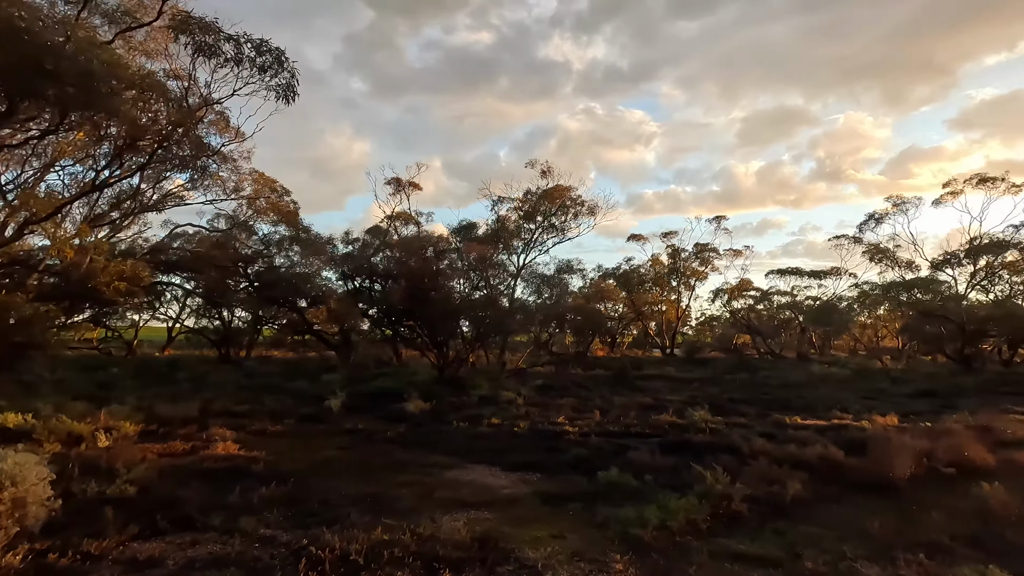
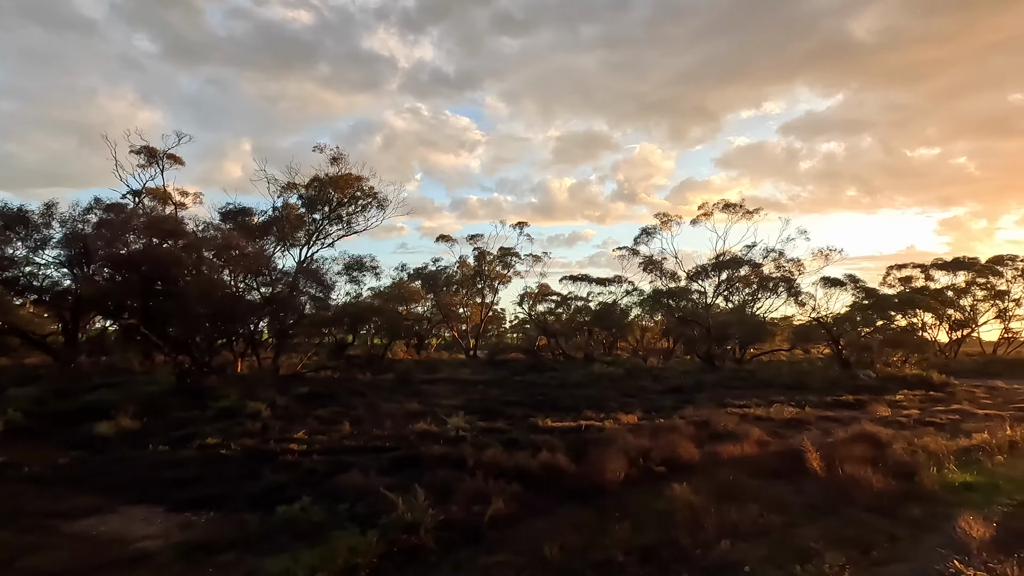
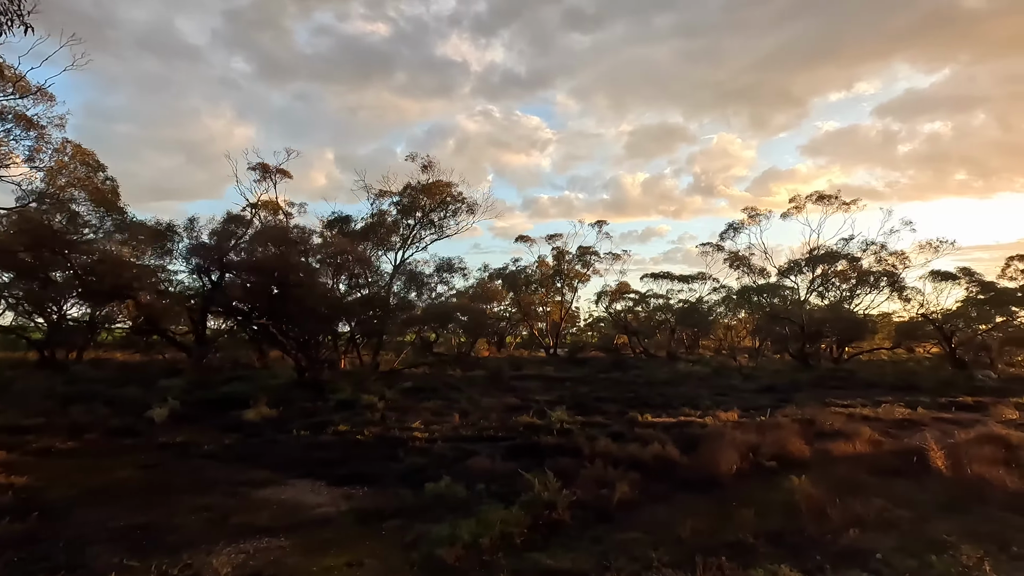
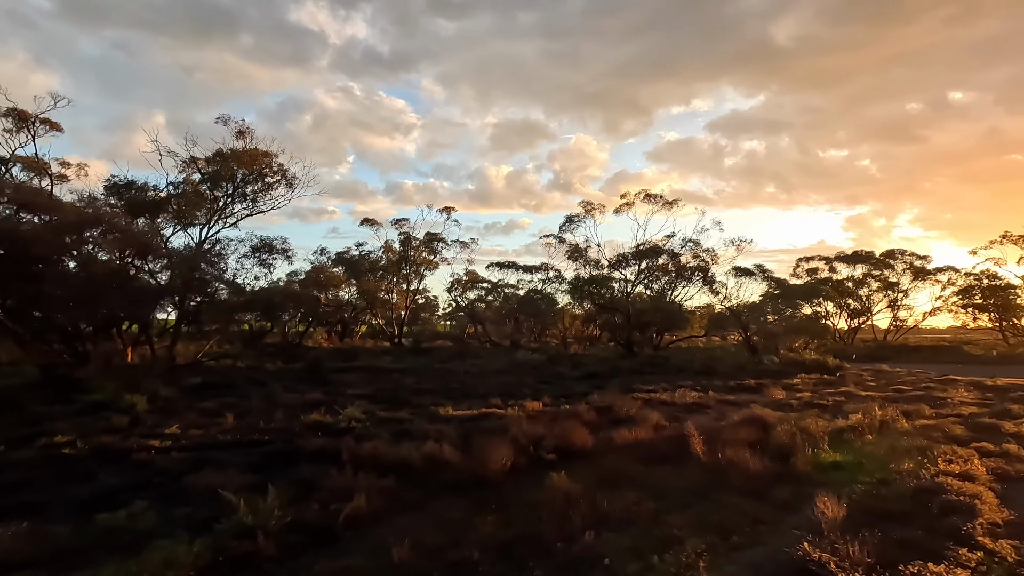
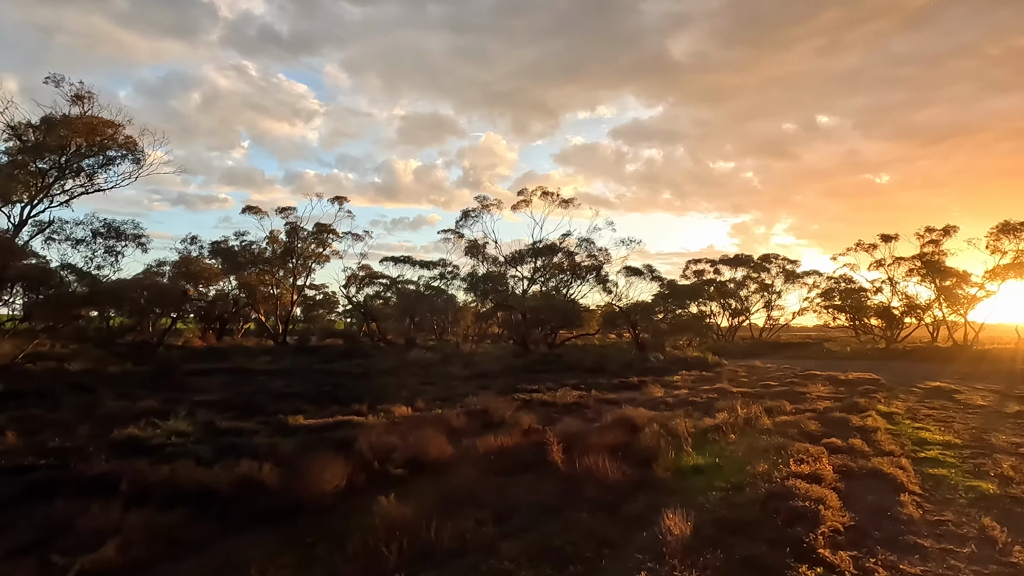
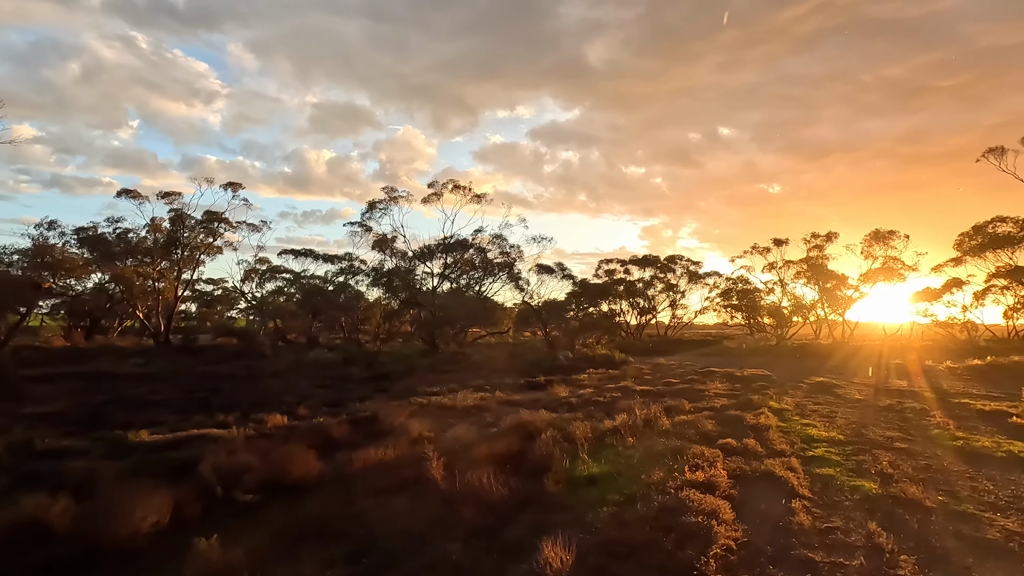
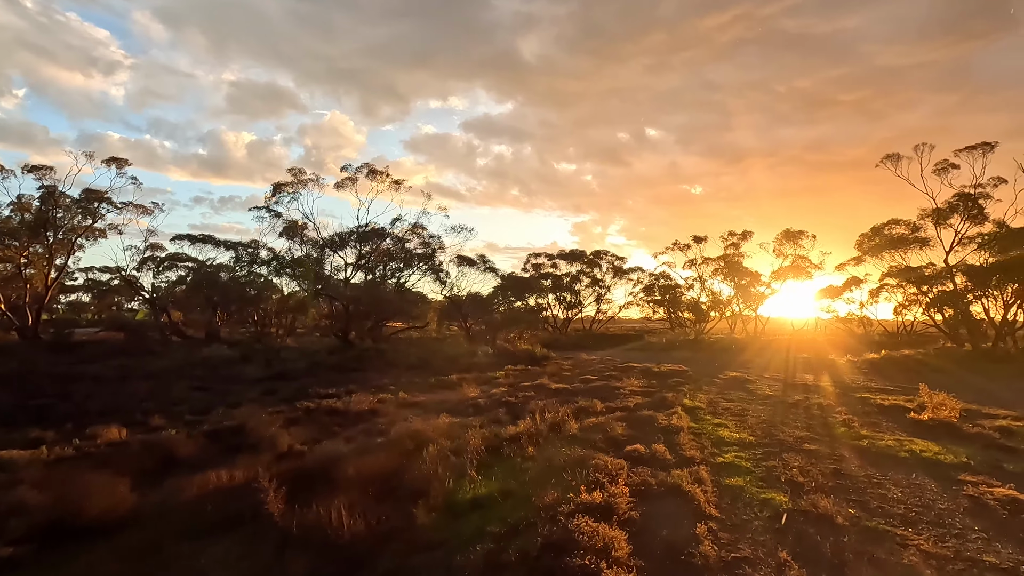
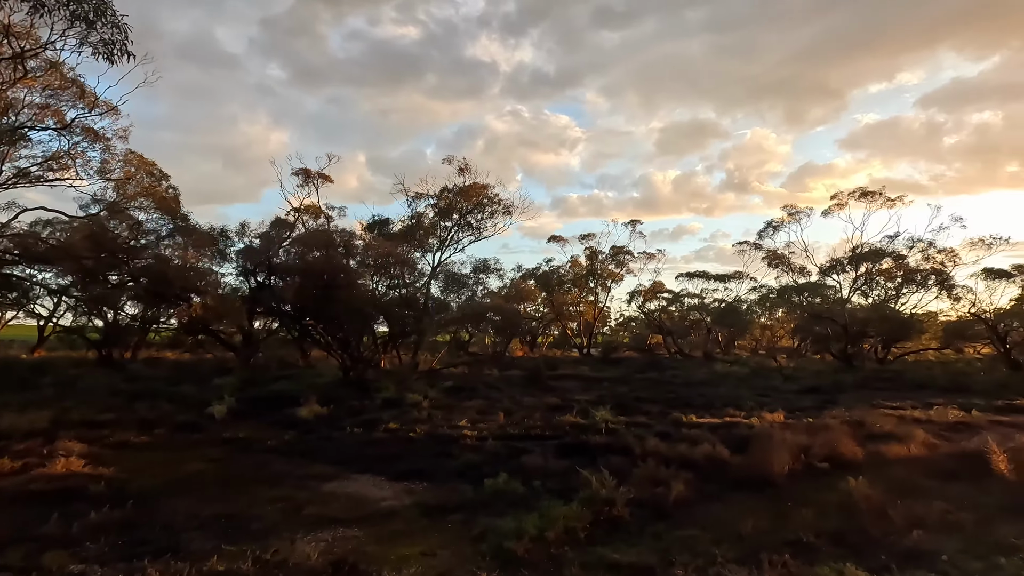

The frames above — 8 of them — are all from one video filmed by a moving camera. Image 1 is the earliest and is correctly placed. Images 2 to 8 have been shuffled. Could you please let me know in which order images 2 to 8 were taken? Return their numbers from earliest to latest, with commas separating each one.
8, 3, 2, 4, 5, 6, 7
